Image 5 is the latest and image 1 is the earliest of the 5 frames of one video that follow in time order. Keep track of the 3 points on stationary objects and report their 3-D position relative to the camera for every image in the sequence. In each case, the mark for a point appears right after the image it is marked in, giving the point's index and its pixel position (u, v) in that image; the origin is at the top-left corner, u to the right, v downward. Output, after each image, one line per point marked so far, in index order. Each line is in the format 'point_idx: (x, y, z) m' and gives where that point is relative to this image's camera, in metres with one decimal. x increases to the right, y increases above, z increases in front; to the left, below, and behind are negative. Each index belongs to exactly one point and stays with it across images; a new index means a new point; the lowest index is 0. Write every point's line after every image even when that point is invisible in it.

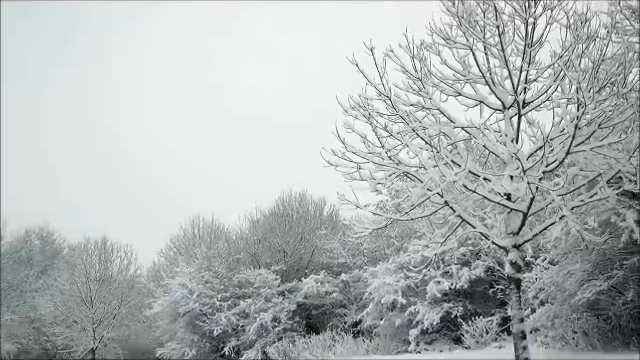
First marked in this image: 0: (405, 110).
0: (+1.9, +1.6, +9.6) m
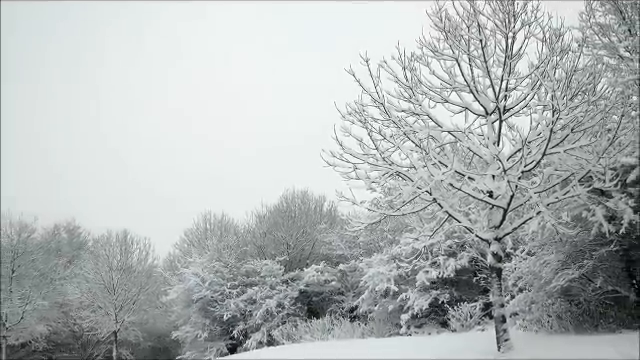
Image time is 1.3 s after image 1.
0: (+1.9, +1.6, +10.6) m
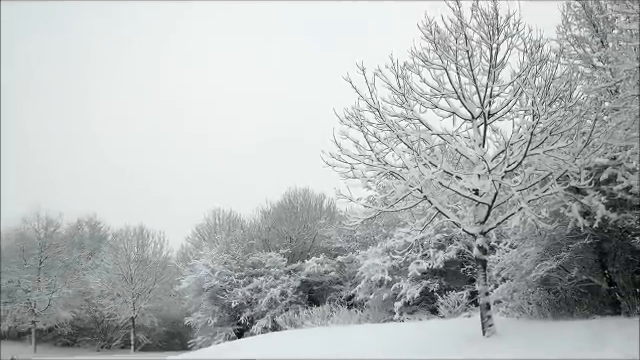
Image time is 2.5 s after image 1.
0: (+1.9, +1.6, +11.5) m
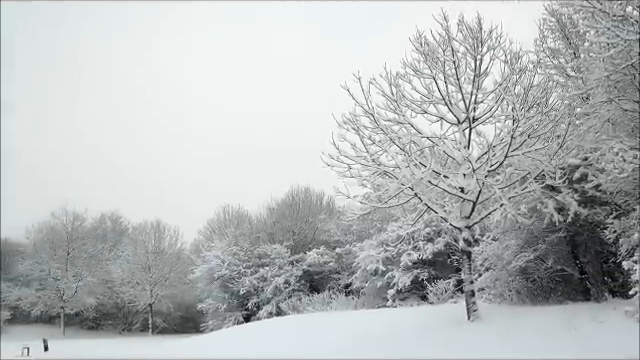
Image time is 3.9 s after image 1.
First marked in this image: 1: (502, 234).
0: (+1.9, +1.7, +12.7) m
1: (+5.6, -1.7, +12.9) m
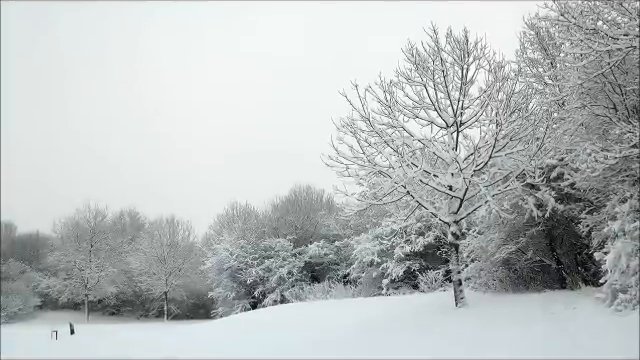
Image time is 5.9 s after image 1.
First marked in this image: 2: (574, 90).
0: (+1.9, +1.7, +13.8) m
1: (+5.6, -1.6, +14.0) m
2: (+7.4, +2.6, +12.3) m
